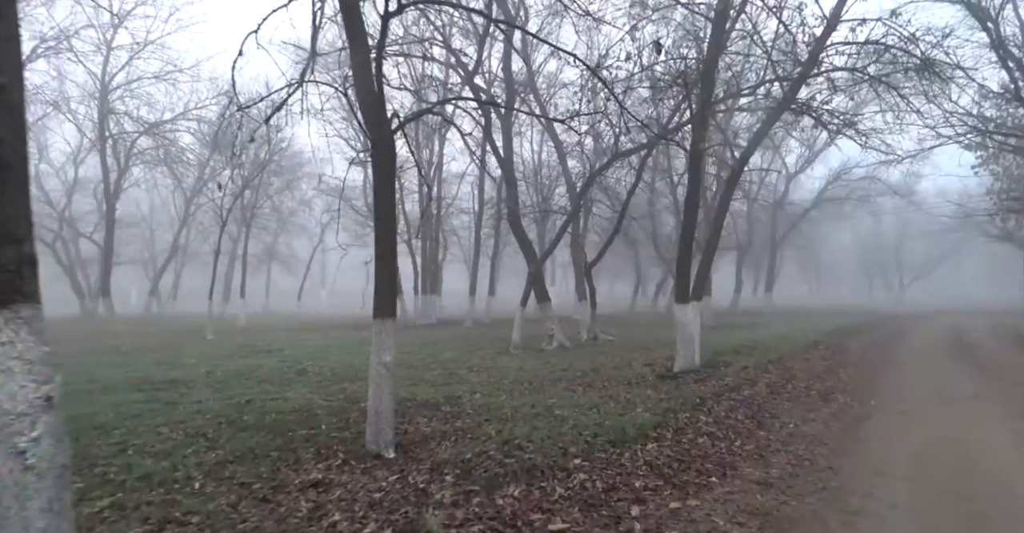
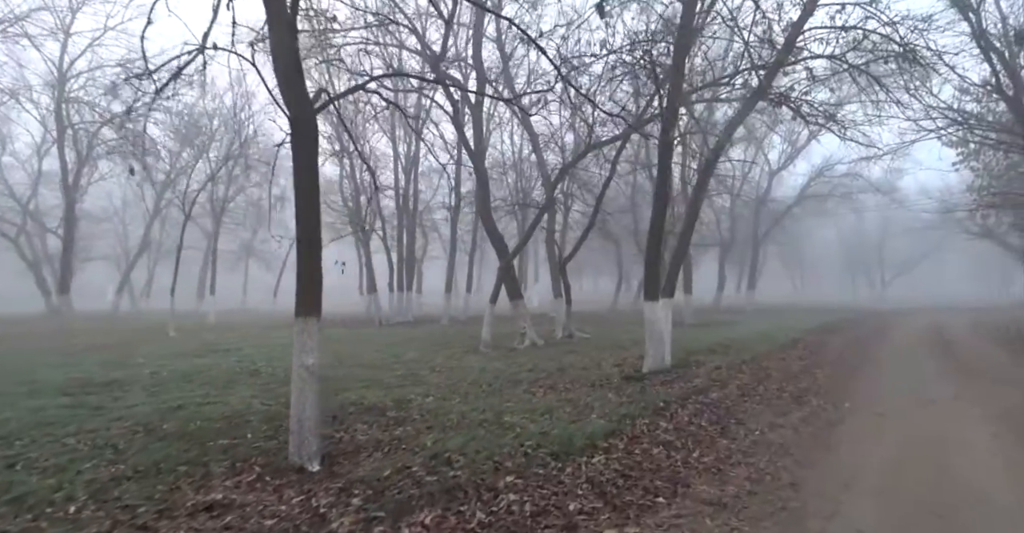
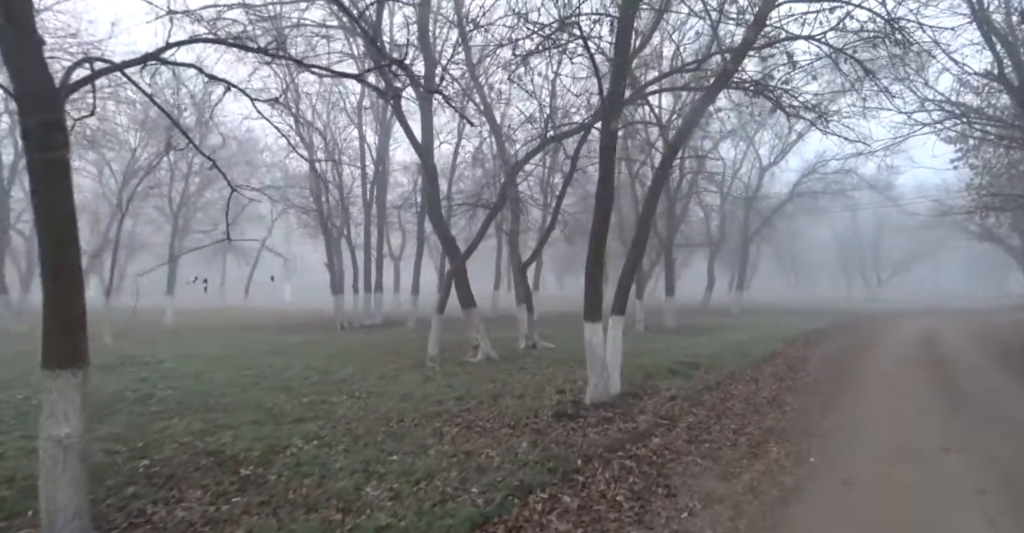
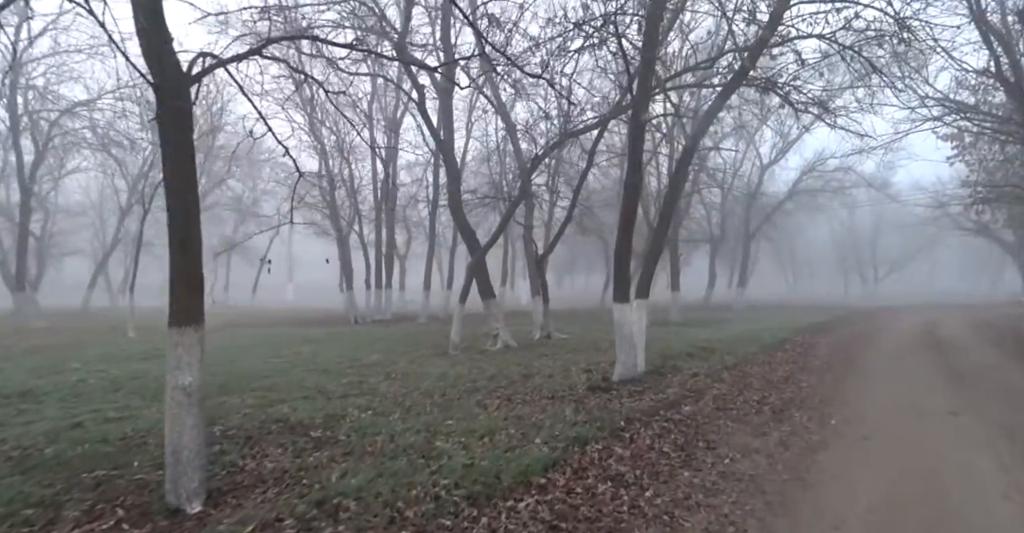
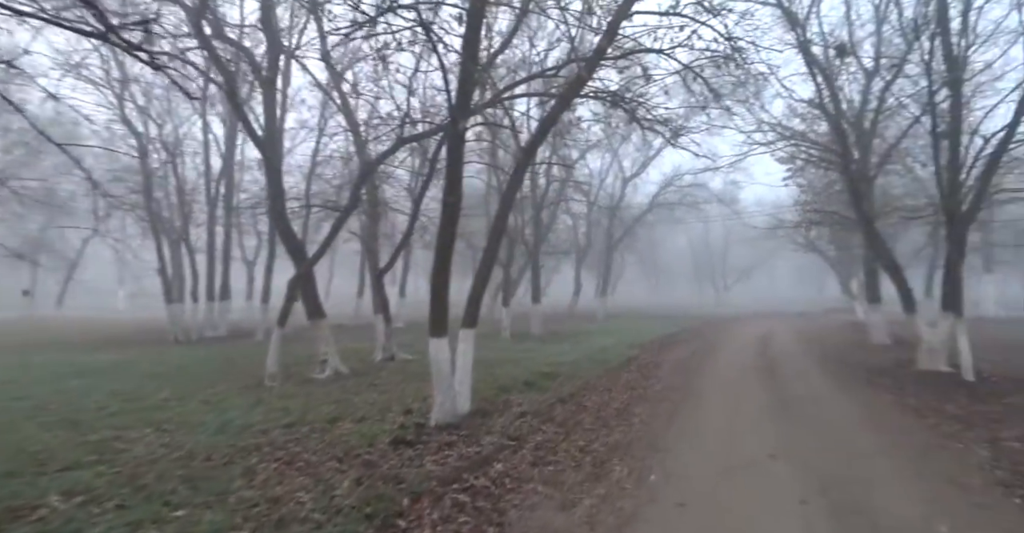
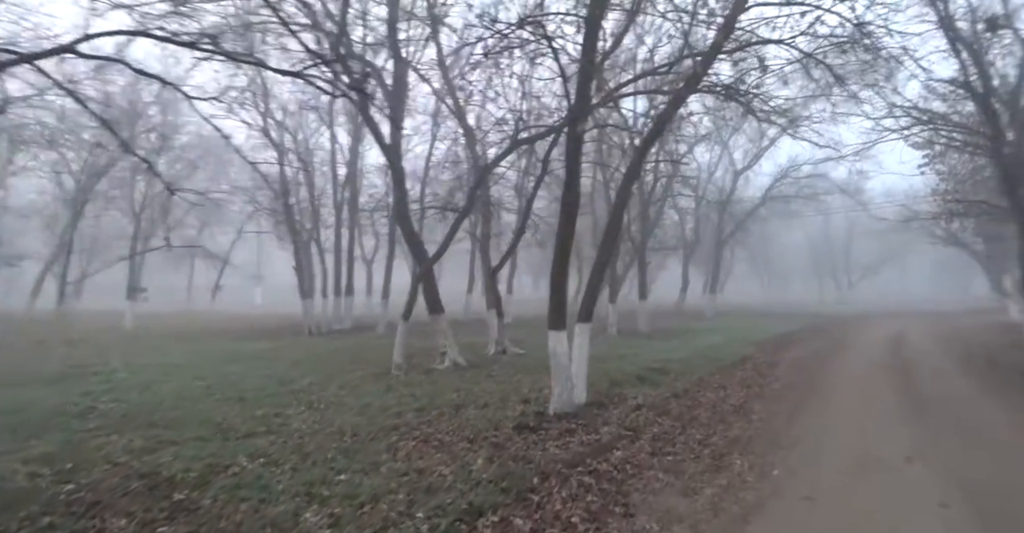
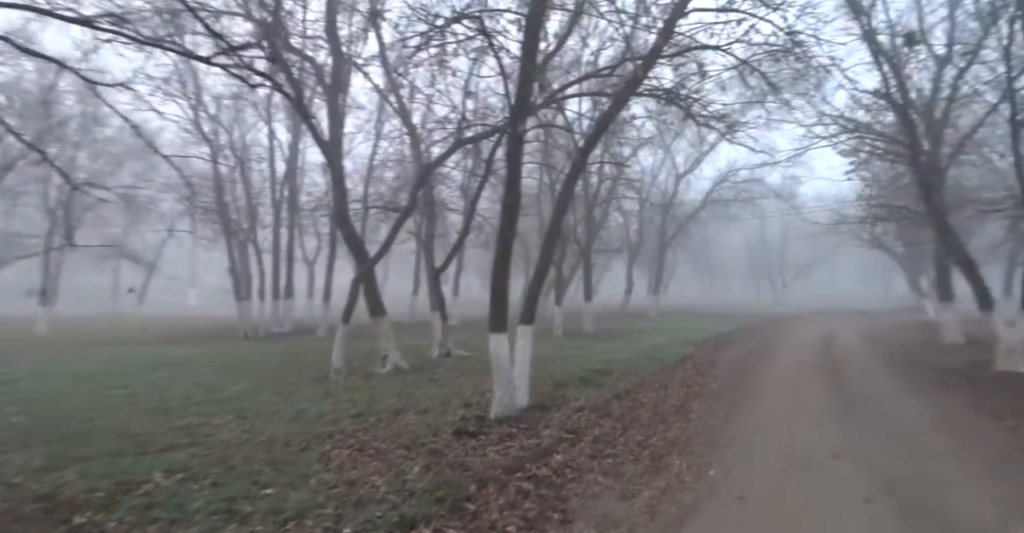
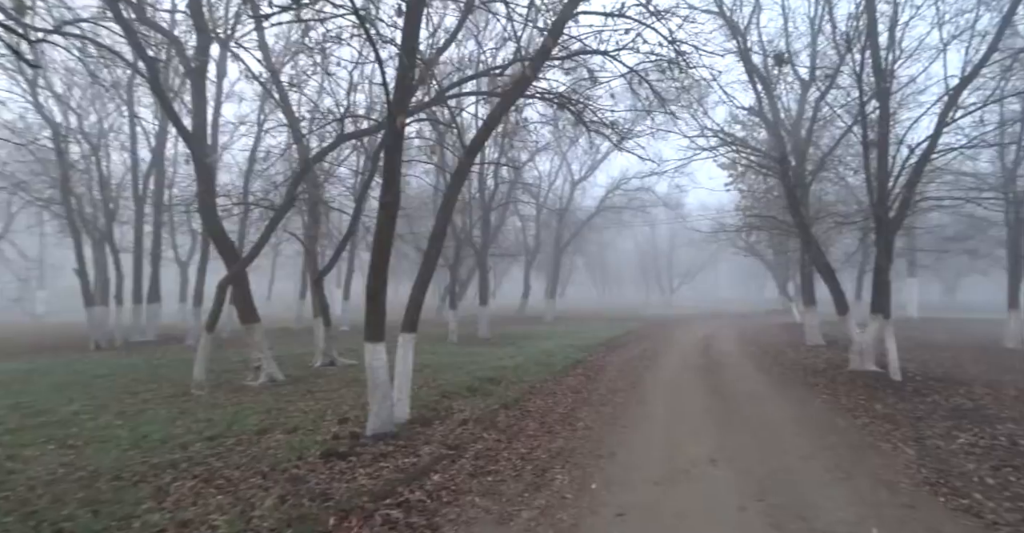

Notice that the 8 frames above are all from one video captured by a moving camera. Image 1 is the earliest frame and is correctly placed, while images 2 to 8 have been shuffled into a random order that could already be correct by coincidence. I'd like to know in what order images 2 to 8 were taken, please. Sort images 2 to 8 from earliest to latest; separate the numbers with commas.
2, 4, 3, 6, 7, 5, 8
